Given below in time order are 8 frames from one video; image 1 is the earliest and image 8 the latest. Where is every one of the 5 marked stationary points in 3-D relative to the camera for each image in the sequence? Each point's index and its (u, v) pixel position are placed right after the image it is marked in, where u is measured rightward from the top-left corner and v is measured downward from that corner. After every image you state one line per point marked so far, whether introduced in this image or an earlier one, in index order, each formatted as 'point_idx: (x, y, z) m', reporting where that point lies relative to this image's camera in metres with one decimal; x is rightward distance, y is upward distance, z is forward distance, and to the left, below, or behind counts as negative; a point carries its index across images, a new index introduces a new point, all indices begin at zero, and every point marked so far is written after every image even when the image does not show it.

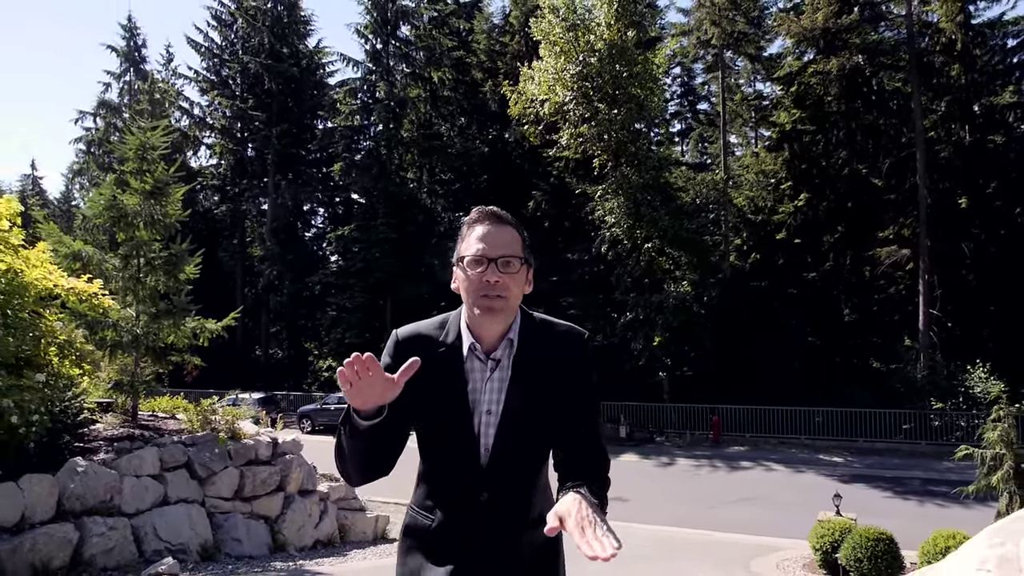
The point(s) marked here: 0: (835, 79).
0: (+8.4, +5.4, +19.8) m
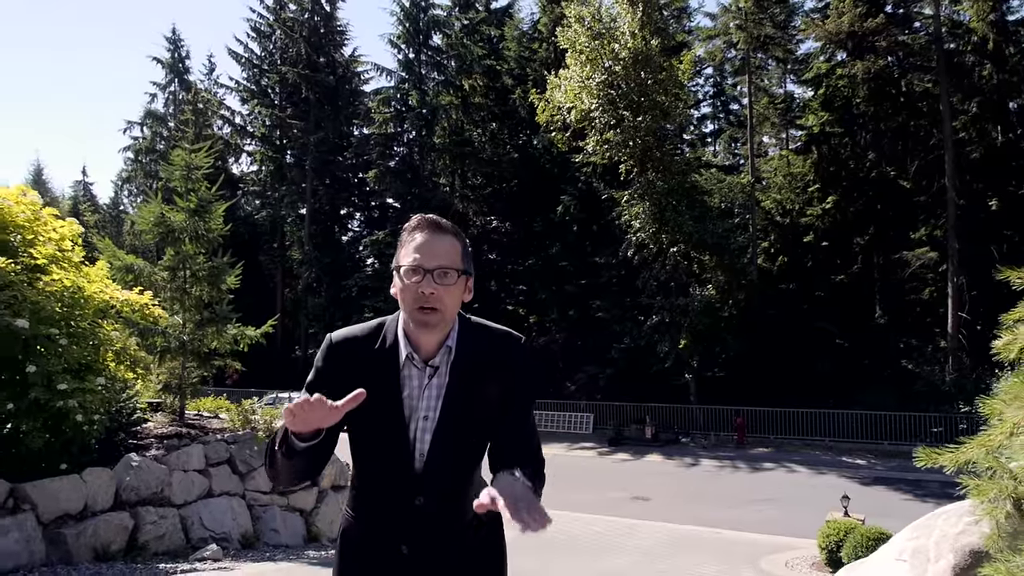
0: (+9.1, +5.3, +19.9) m
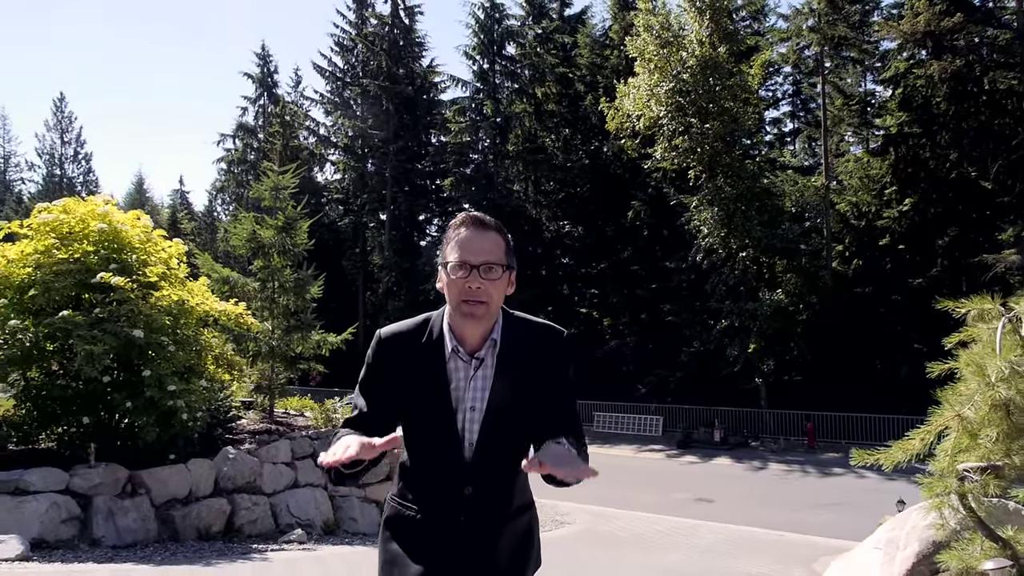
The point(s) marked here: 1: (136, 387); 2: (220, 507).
0: (+10.8, +5.2, +19.5) m
1: (-3.6, -1.0, +7.5) m
2: (-2.9, -2.2, +7.7) m
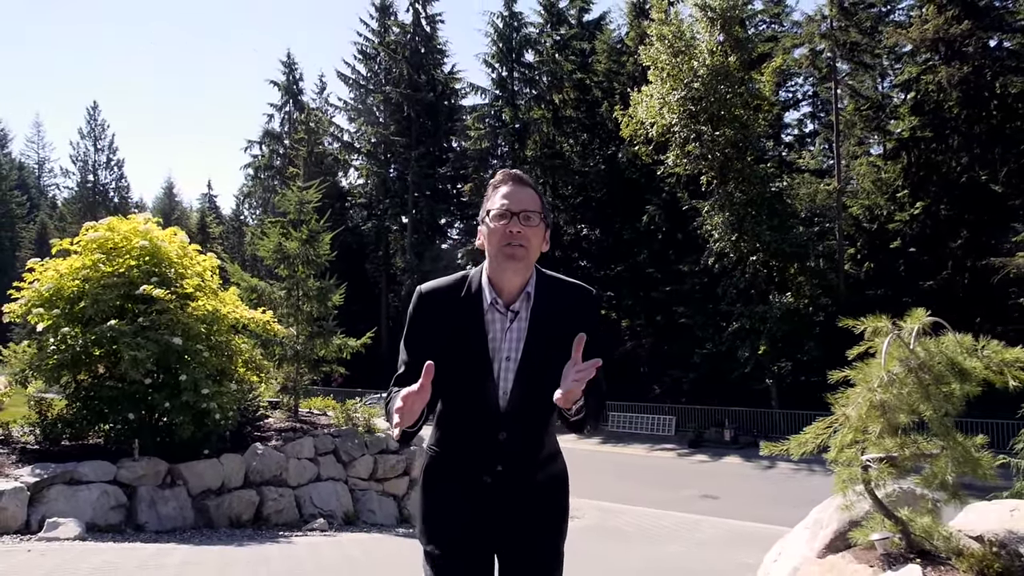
0: (+11.2, +5.2, +19.8) m
1: (-3.6, -1.1, +8.2) m
2: (-2.8, -2.3, +8.4) m
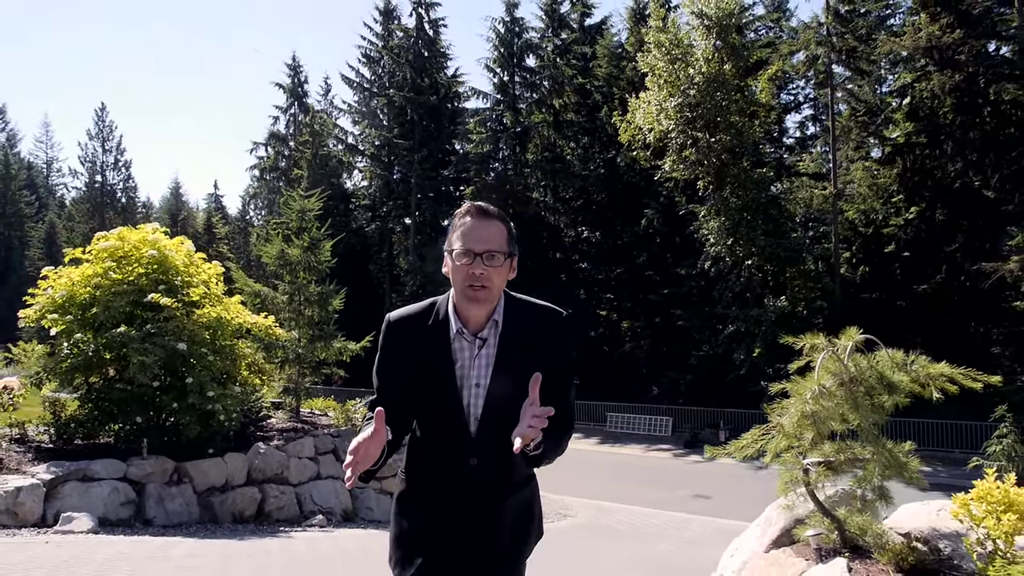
0: (+11.2, +5.1, +20.1) m
1: (-3.7, -1.1, +8.6) m
2: (-2.9, -2.3, +8.8) m
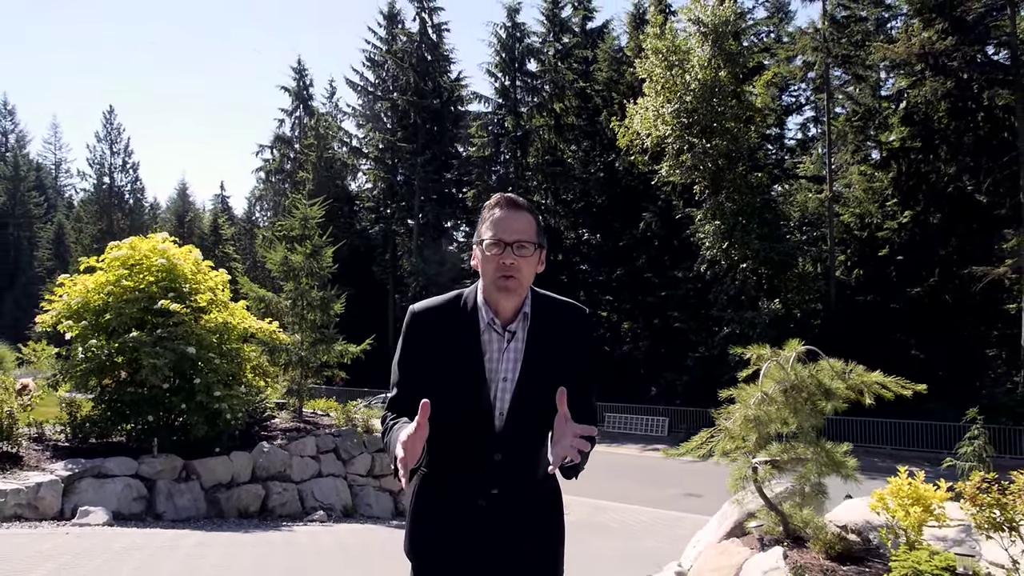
0: (+11.2, +5.0, +20.4) m
1: (-3.8, -1.2, +9.1) m
2: (-3.0, -2.4, +9.3) m
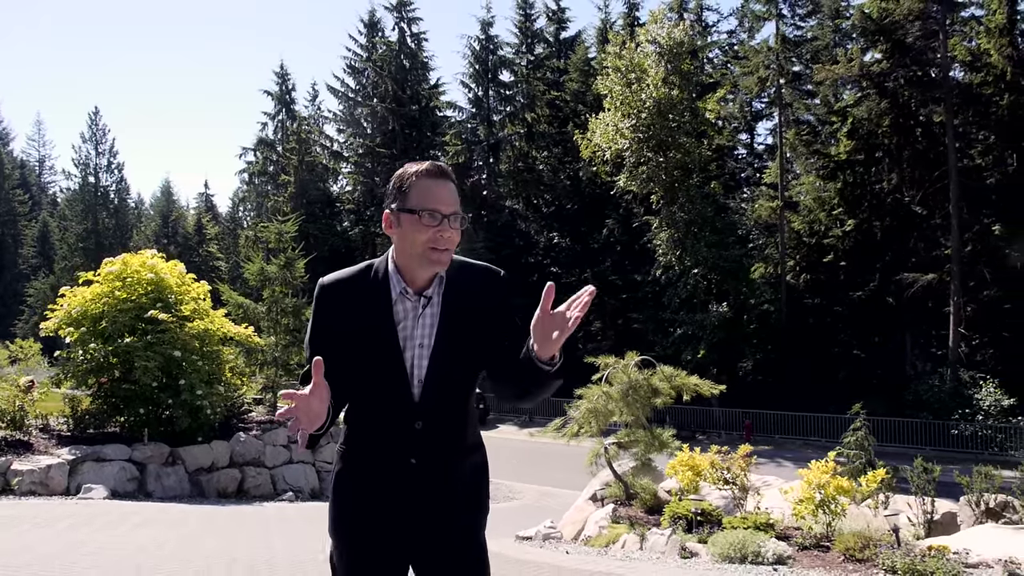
0: (+10.3, +4.8, +21.9) m
1: (-4.5, -1.4, +10.4) m
2: (-3.8, -2.6, +10.6) m
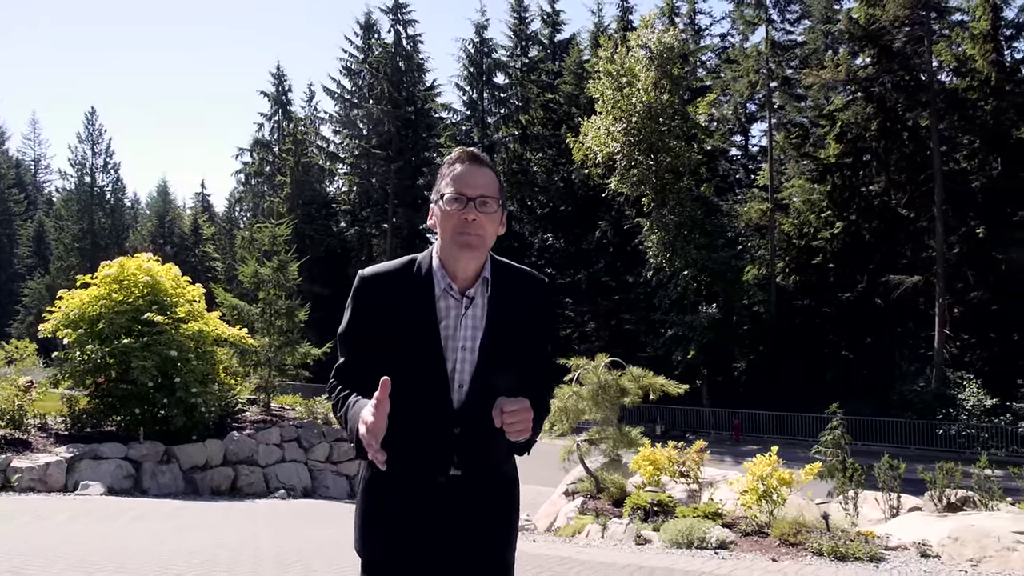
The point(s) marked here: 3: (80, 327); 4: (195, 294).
0: (+10.1, +4.8, +22.2) m
1: (-4.7, -1.4, +10.7) m
2: (-4.0, -2.6, +10.9) m
3: (-5.9, -0.5, +10.6) m
4: (-4.6, -0.1, +11.3) m
